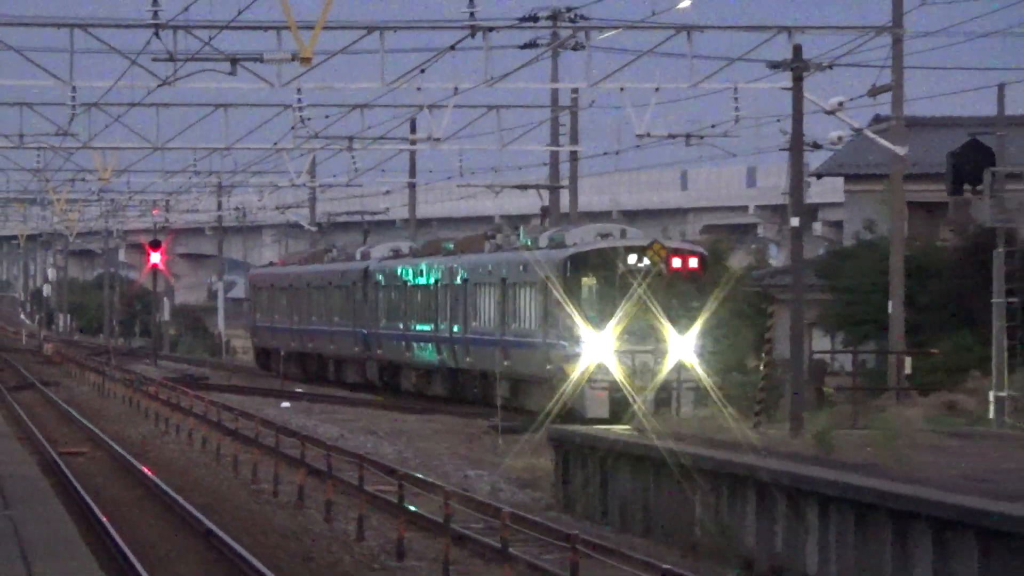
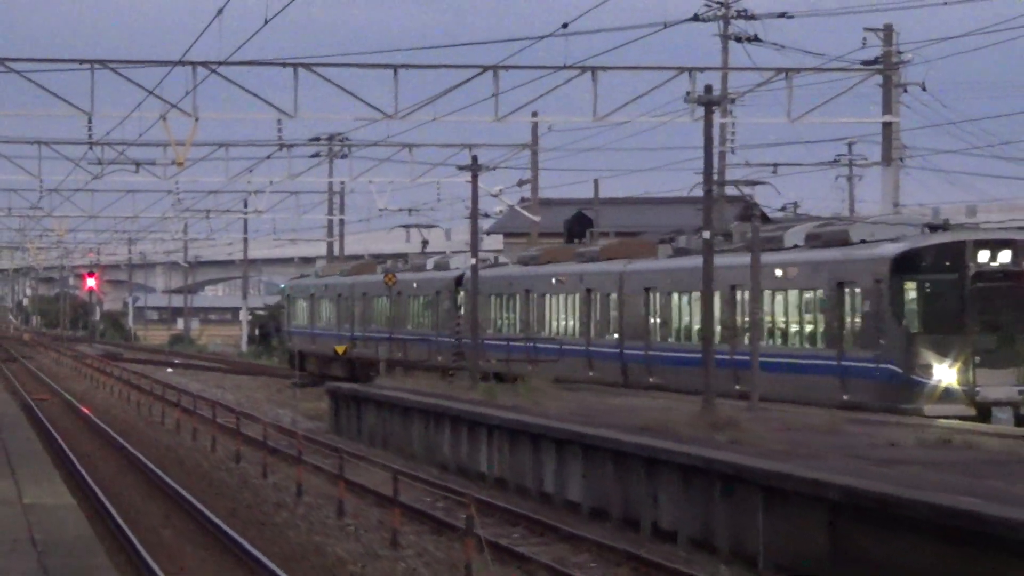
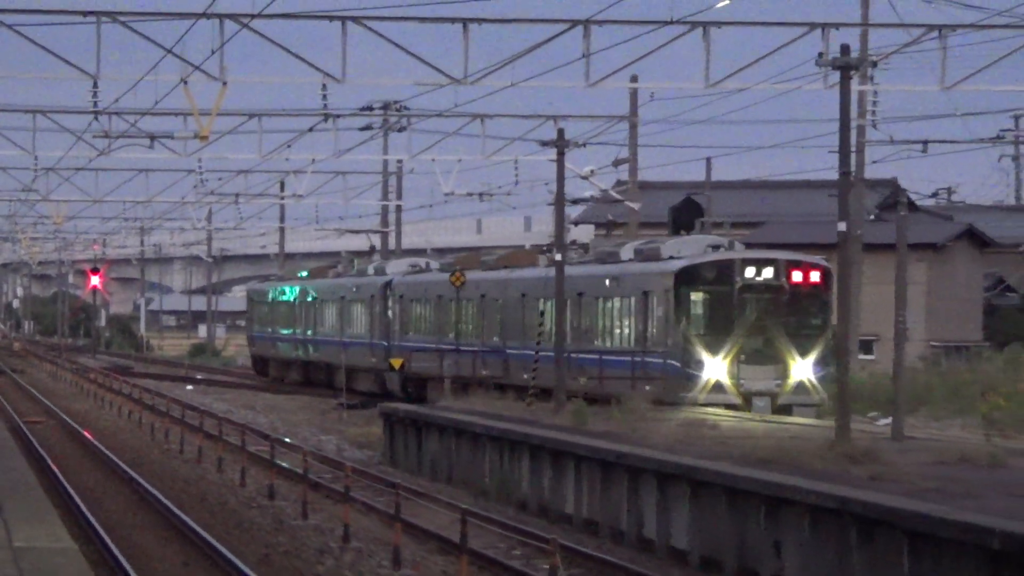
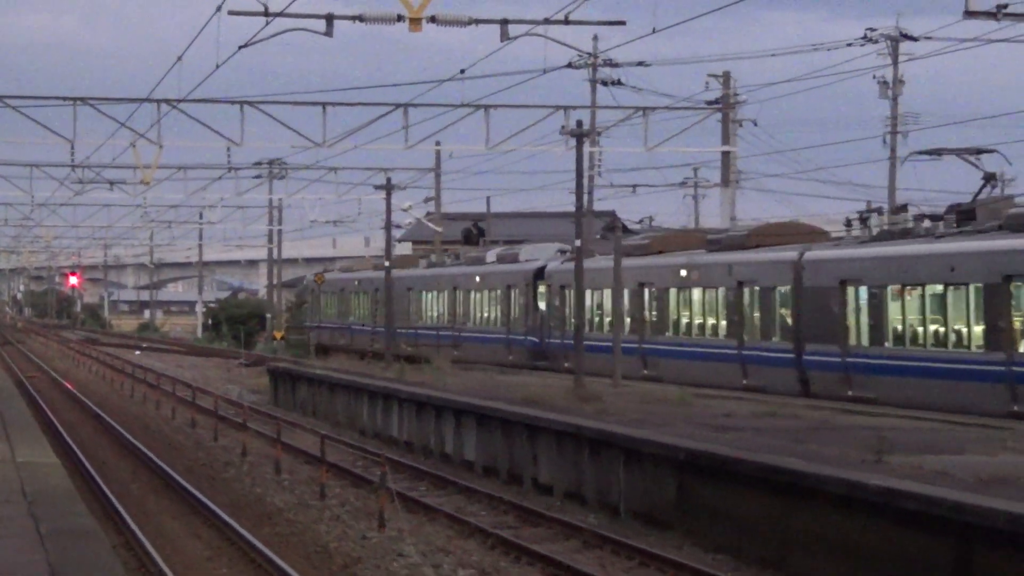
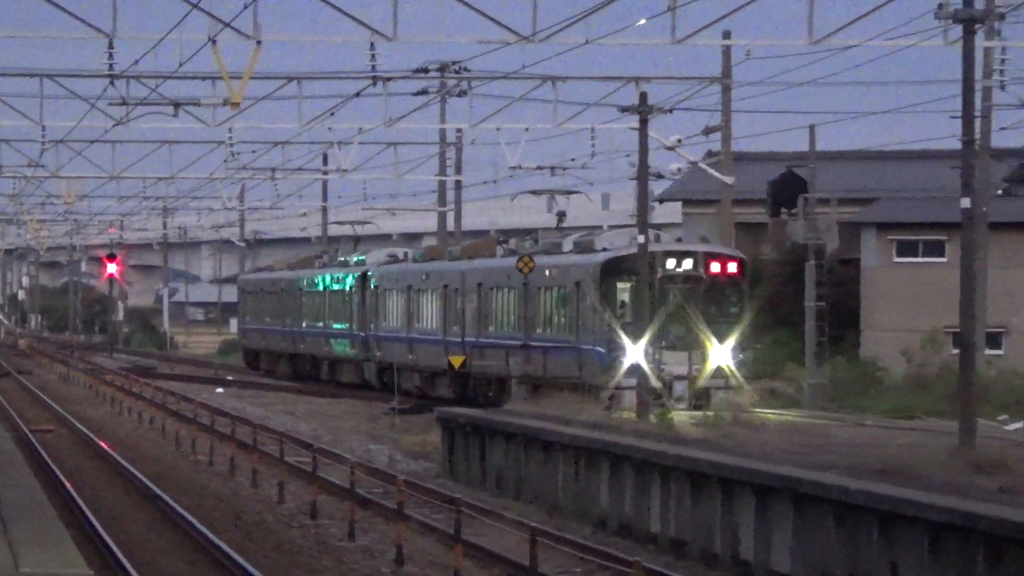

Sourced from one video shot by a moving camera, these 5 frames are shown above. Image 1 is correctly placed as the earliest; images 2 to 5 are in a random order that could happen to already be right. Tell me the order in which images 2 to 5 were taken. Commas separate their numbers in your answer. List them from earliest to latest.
5, 3, 2, 4
